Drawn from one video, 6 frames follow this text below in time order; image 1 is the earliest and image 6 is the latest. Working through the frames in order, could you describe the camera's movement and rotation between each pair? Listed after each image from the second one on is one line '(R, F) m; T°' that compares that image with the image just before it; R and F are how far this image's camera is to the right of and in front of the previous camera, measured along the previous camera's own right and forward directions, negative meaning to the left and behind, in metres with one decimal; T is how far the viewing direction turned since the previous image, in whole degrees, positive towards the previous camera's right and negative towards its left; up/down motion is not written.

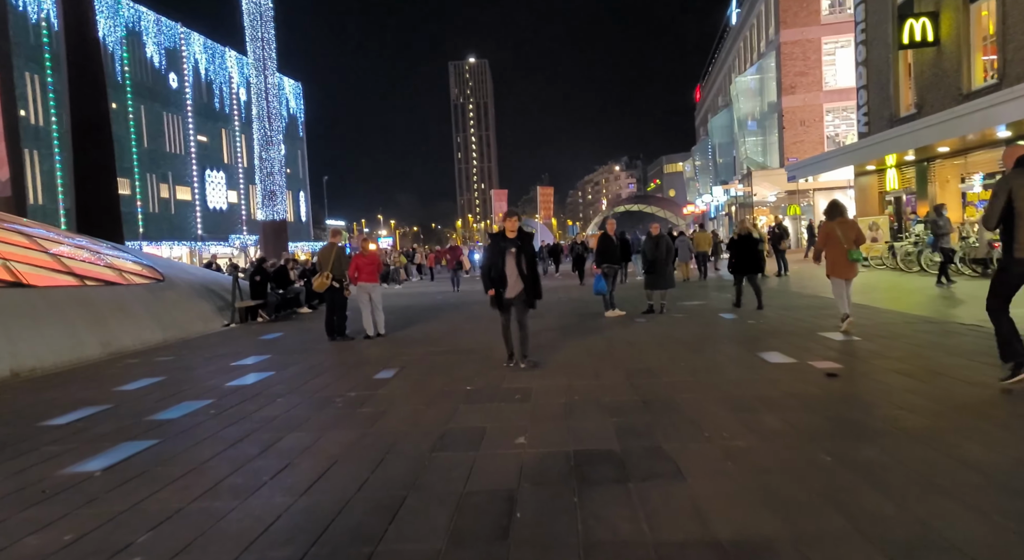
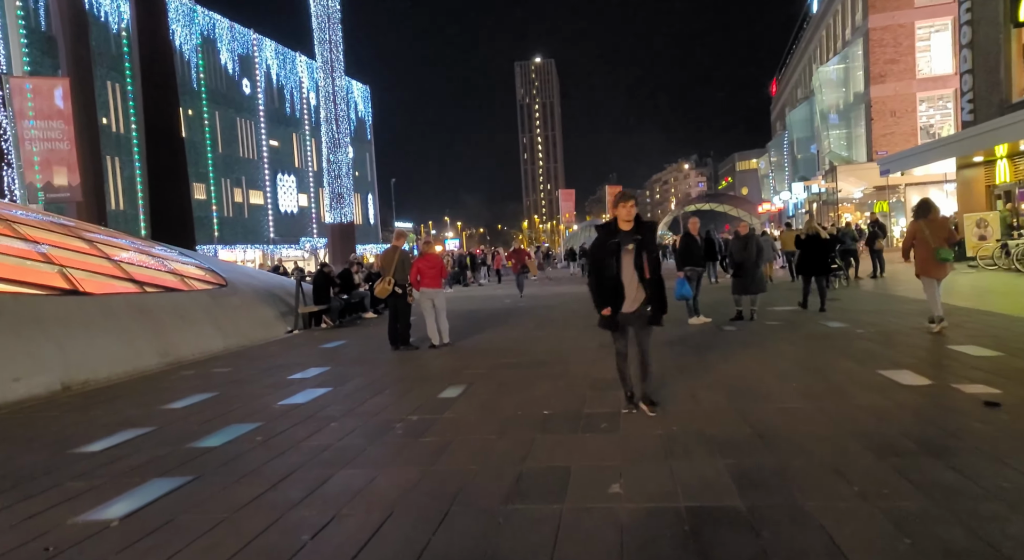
(-0.2, +0.9) m; -6°
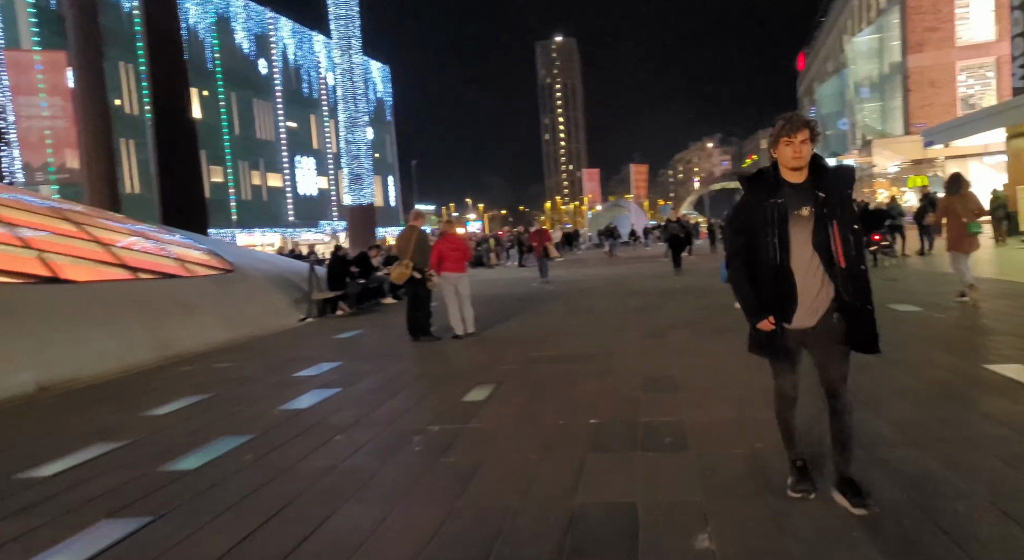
(-0.1, +1.0) m; -2°
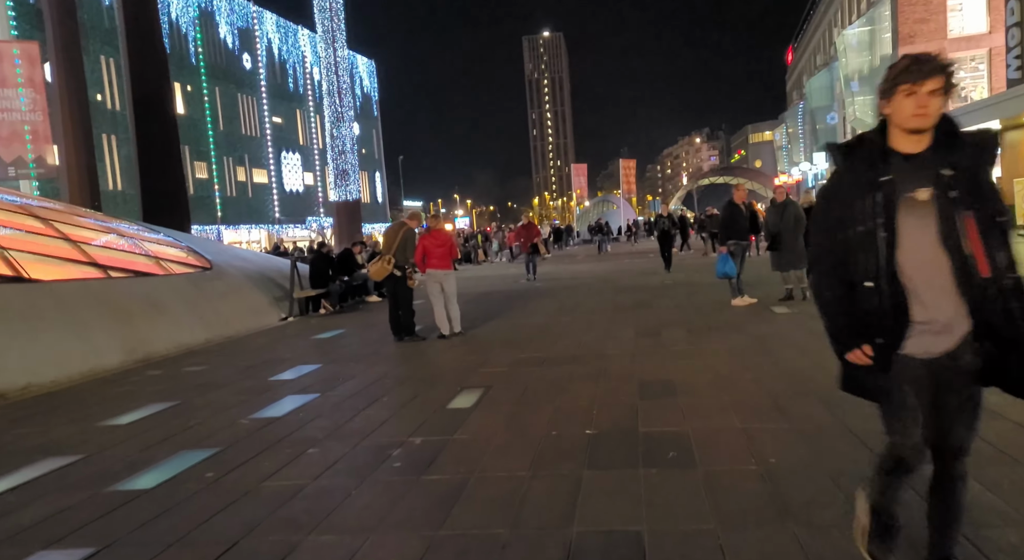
(0.0, +0.4) m; +1°
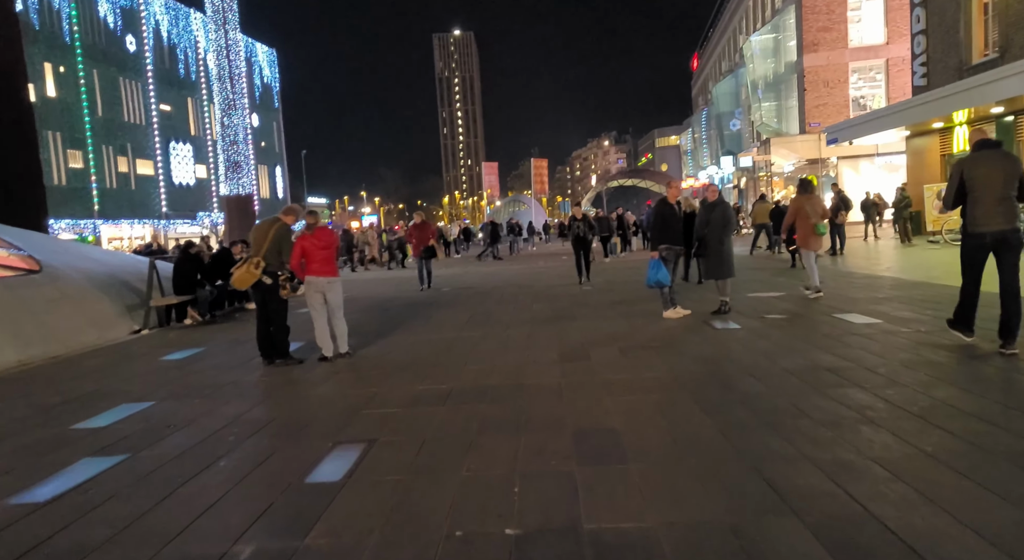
(+0.1, +1.5) m; +8°
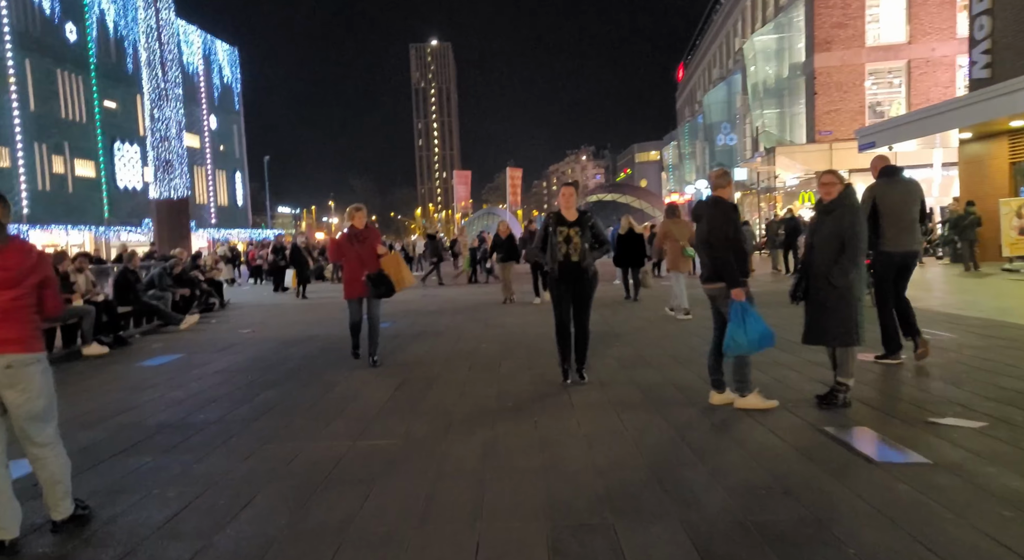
(+0.2, +4.1) m; +2°
